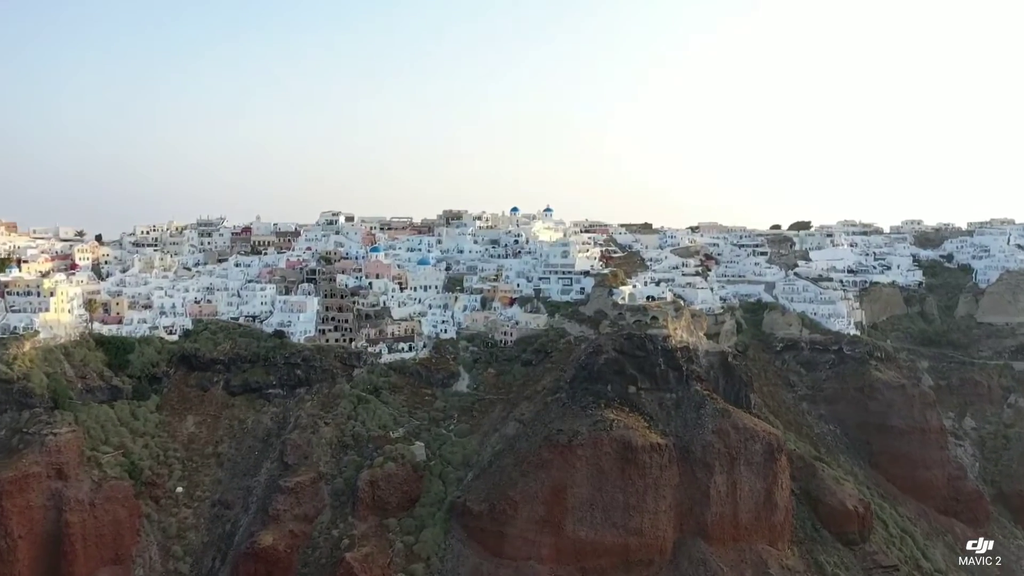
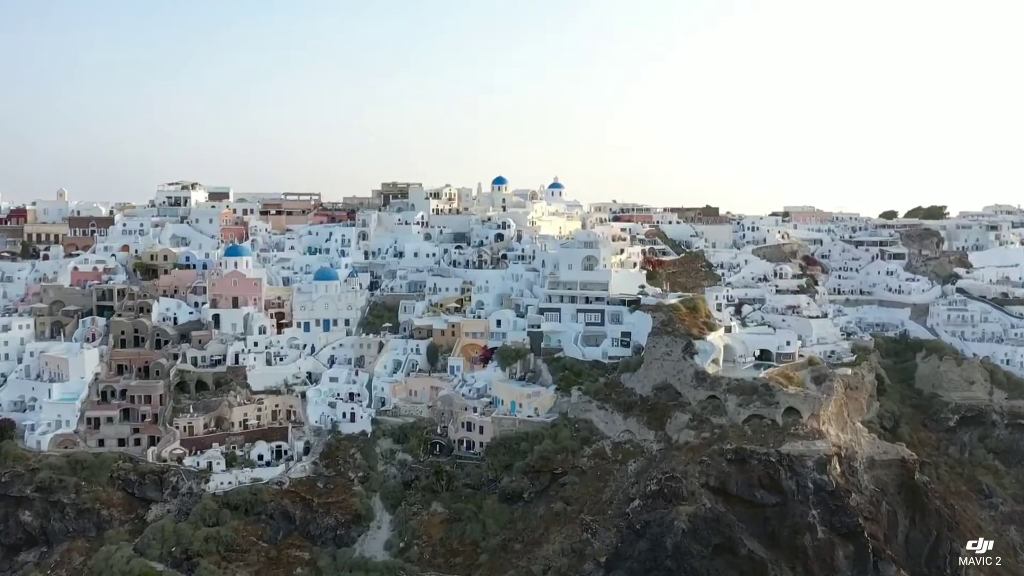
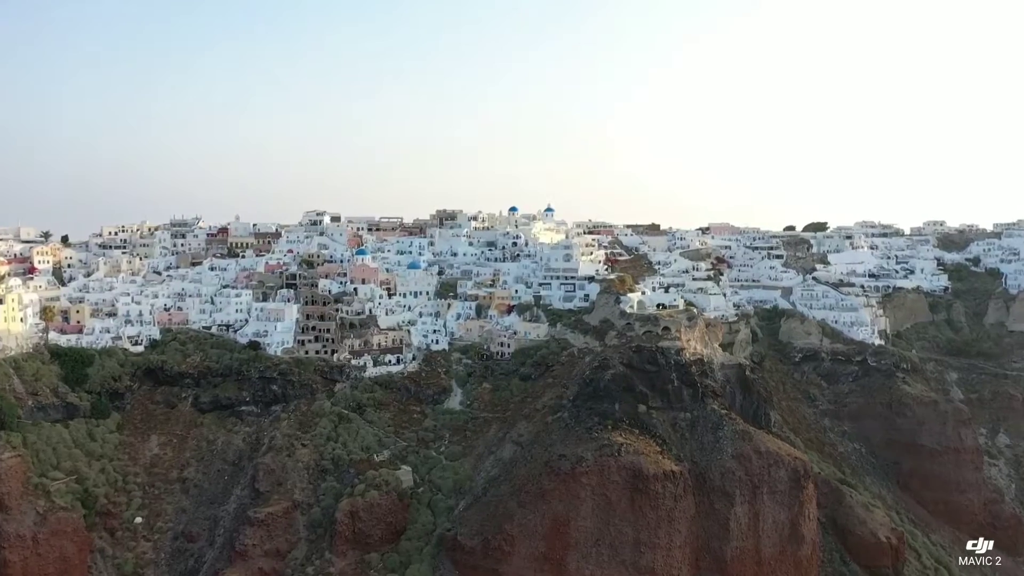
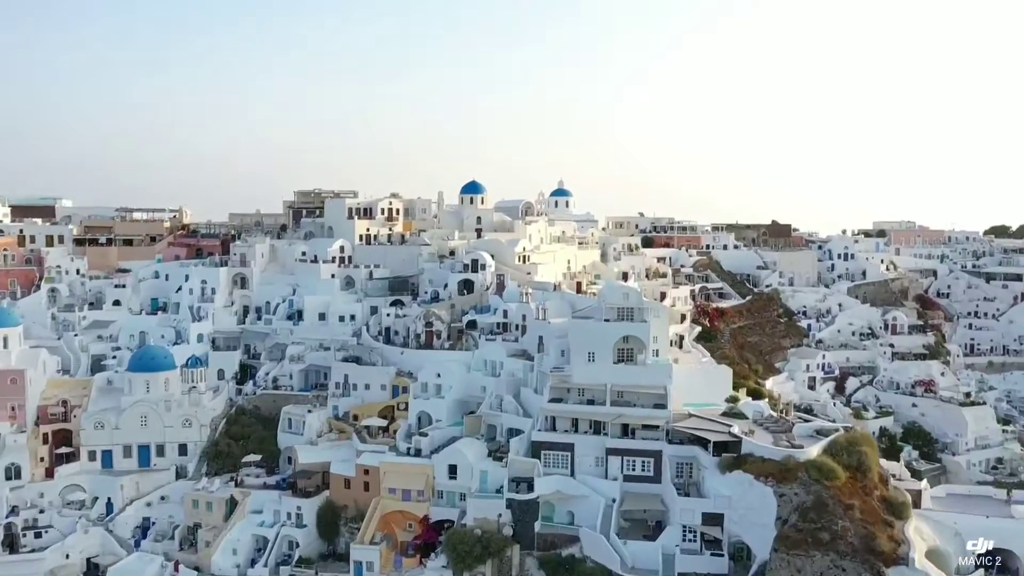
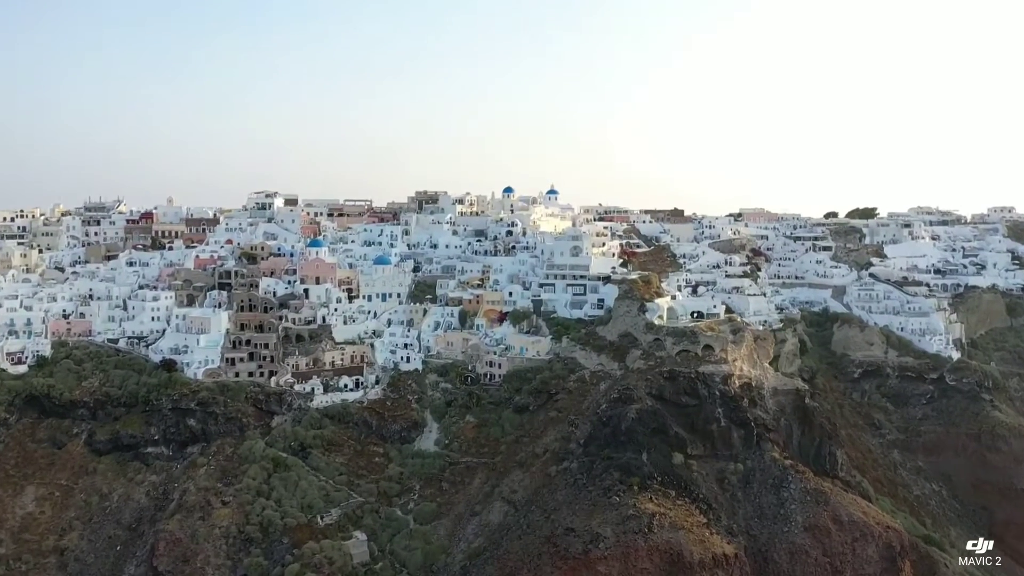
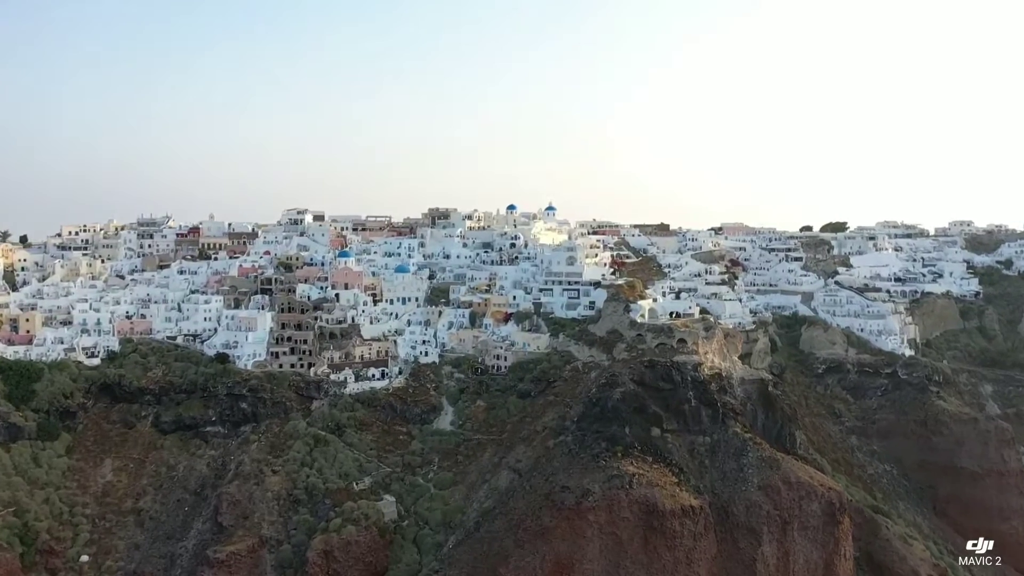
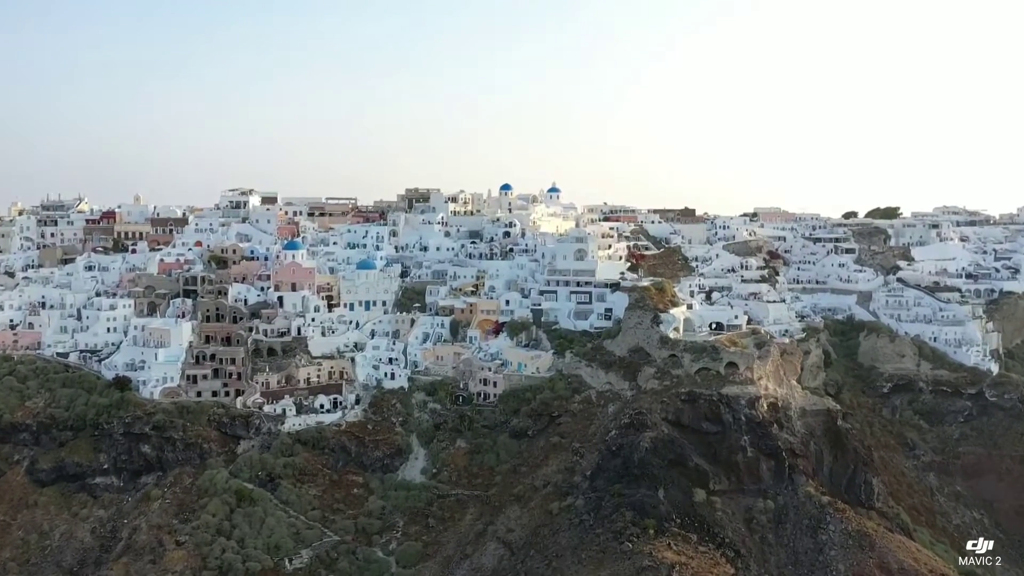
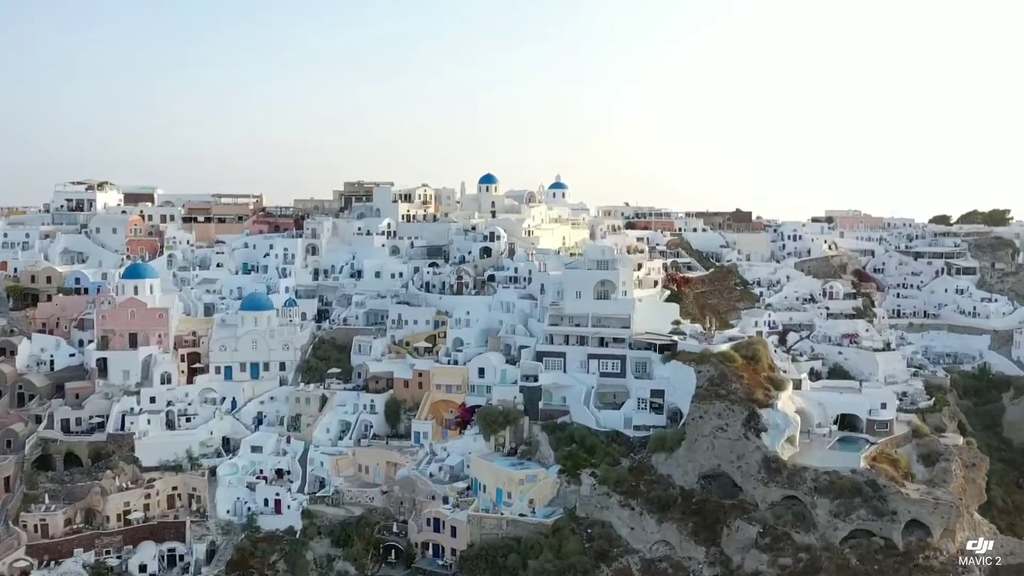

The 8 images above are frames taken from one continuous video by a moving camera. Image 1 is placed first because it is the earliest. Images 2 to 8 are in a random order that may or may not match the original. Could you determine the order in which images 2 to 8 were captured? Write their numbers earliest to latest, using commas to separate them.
3, 6, 5, 7, 2, 8, 4
